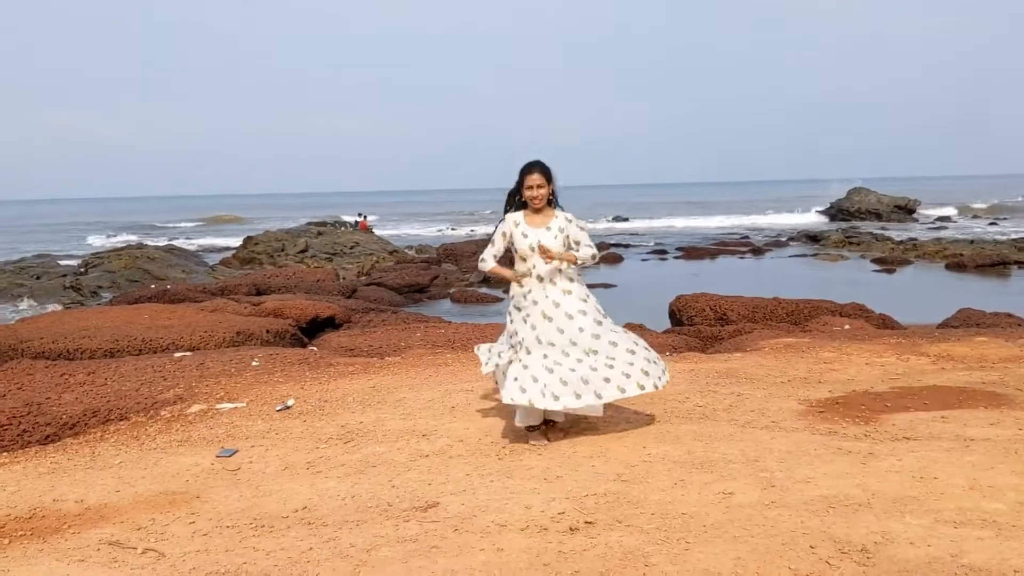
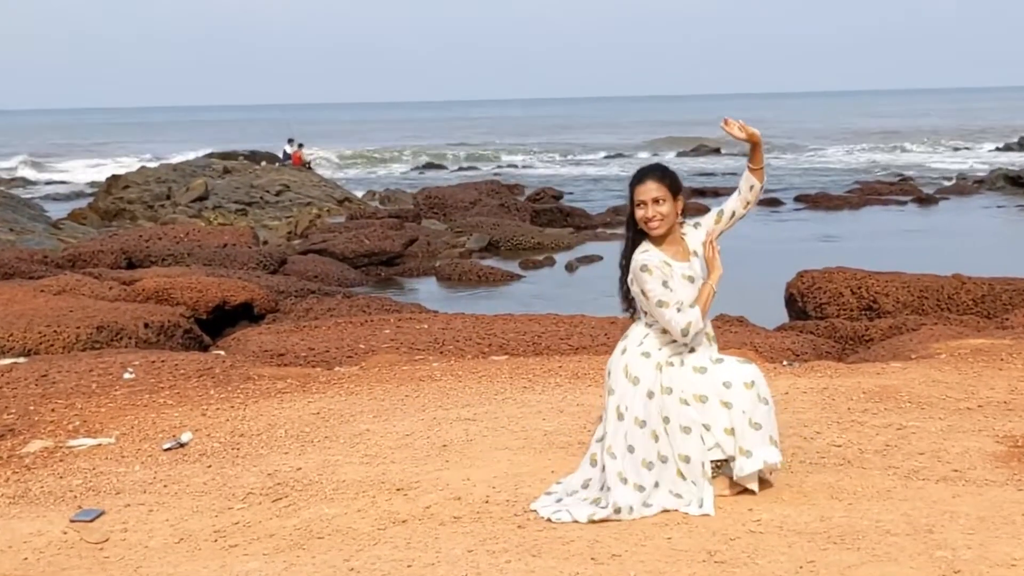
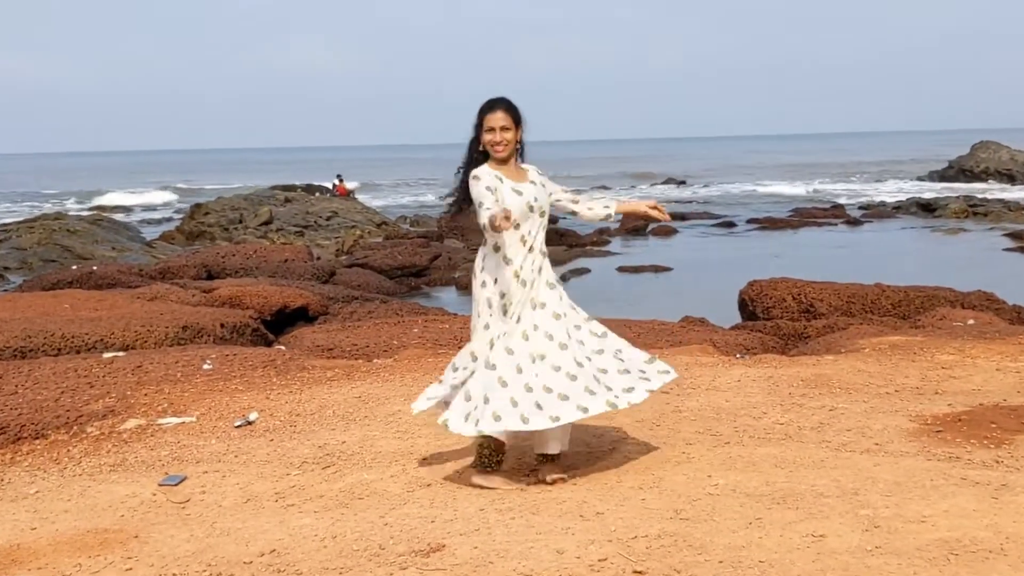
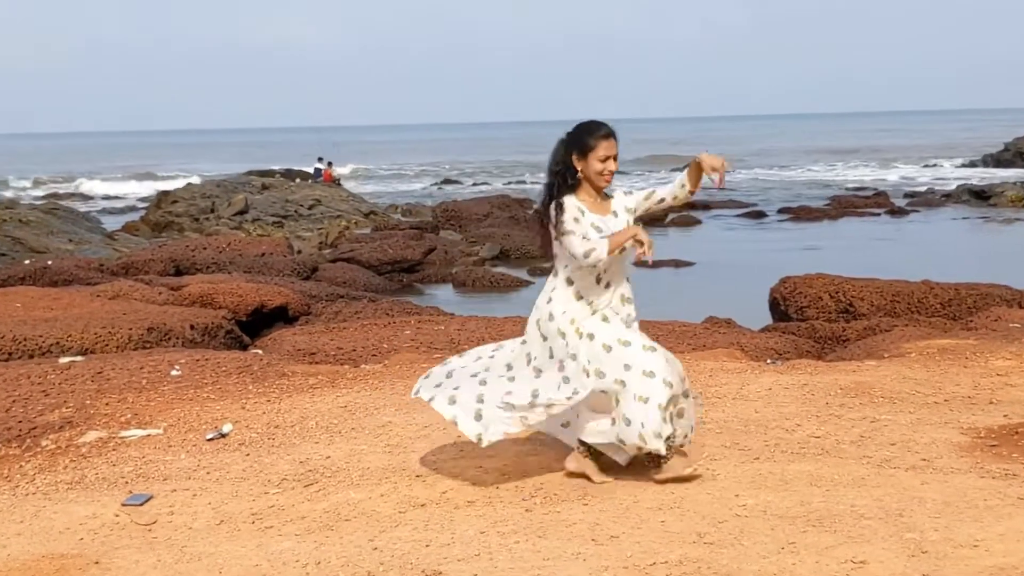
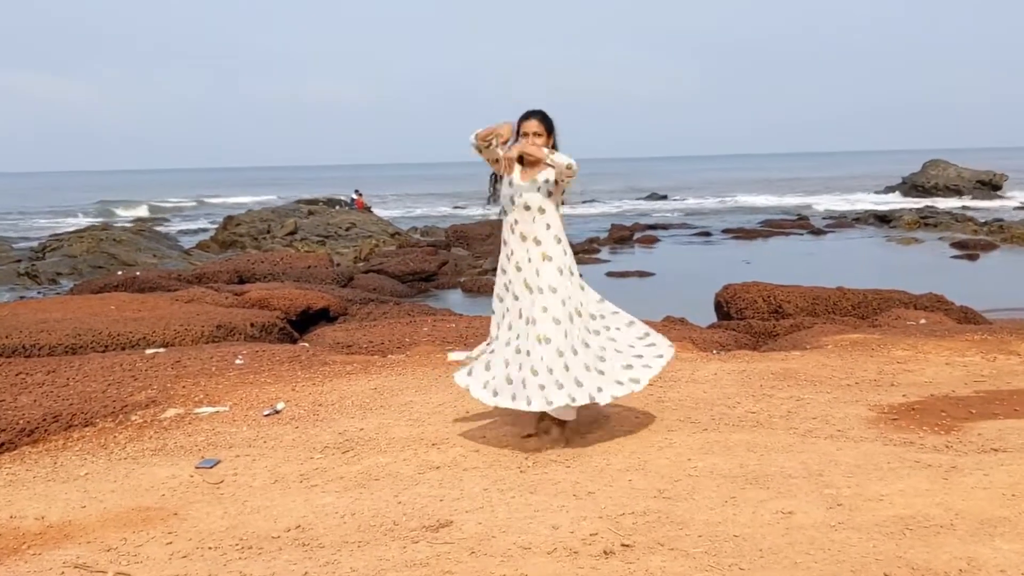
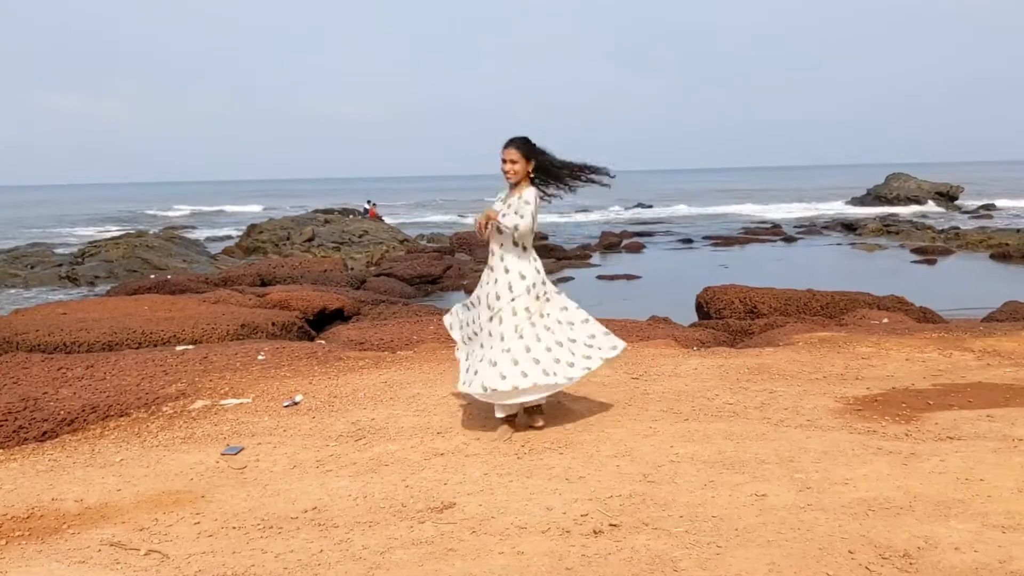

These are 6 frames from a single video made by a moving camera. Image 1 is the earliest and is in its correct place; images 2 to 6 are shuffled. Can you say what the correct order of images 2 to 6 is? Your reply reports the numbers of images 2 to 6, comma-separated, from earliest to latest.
6, 5, 3, 4, 2
